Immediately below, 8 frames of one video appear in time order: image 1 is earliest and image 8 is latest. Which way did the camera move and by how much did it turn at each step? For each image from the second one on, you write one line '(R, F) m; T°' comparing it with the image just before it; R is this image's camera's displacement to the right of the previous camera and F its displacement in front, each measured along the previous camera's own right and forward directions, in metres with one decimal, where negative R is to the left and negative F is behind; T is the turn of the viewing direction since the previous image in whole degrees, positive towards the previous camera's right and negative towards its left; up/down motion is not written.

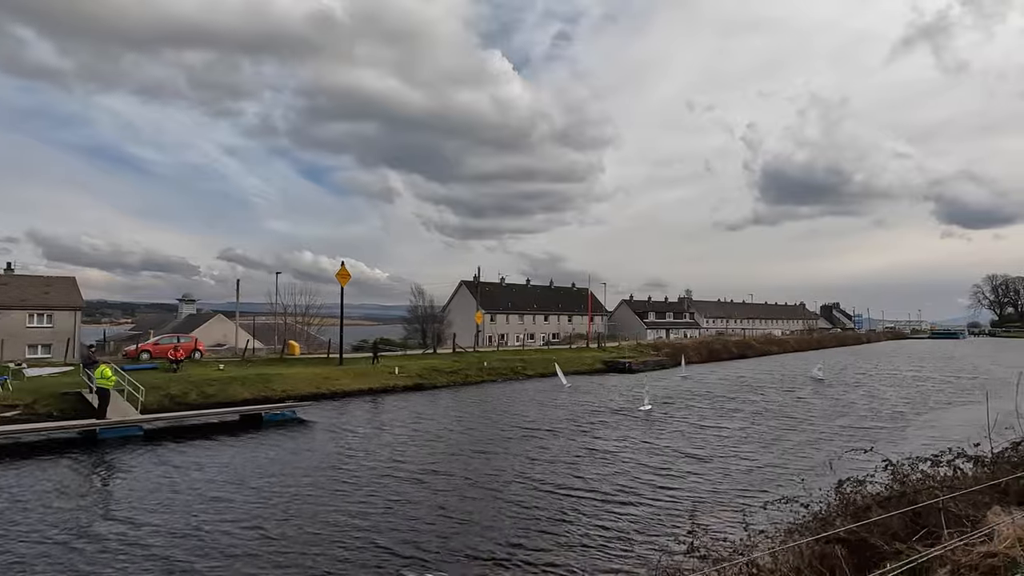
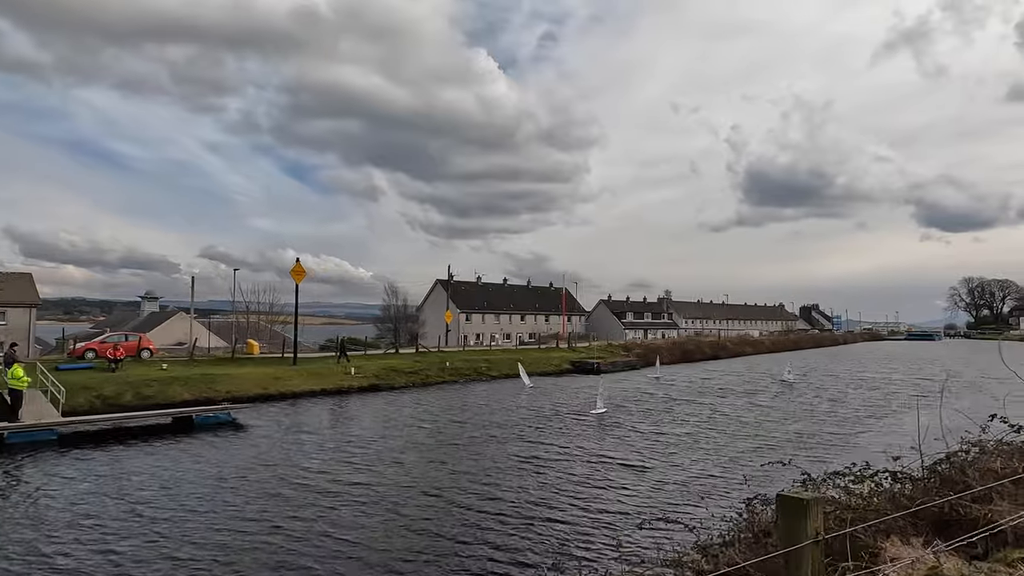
(+1.5, +1.1) m; +1°
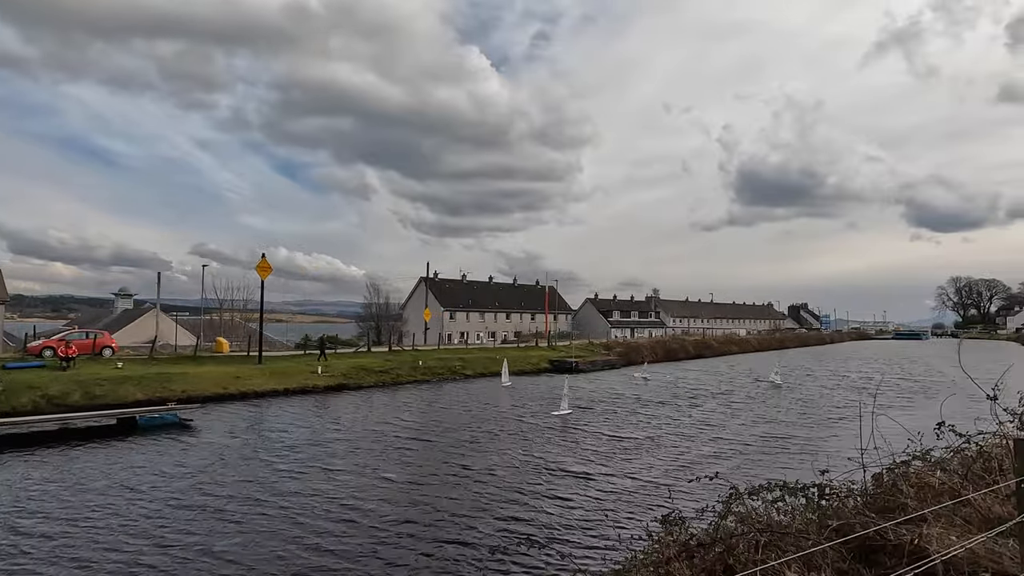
(+1.2, +1.0) m; +1°
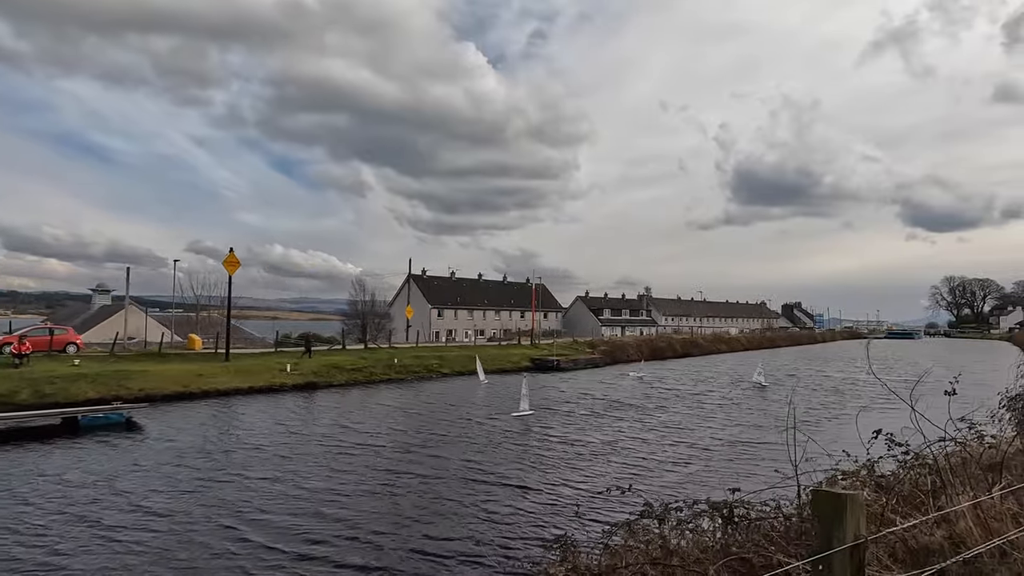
(+1.2, +1.0) m; 0°
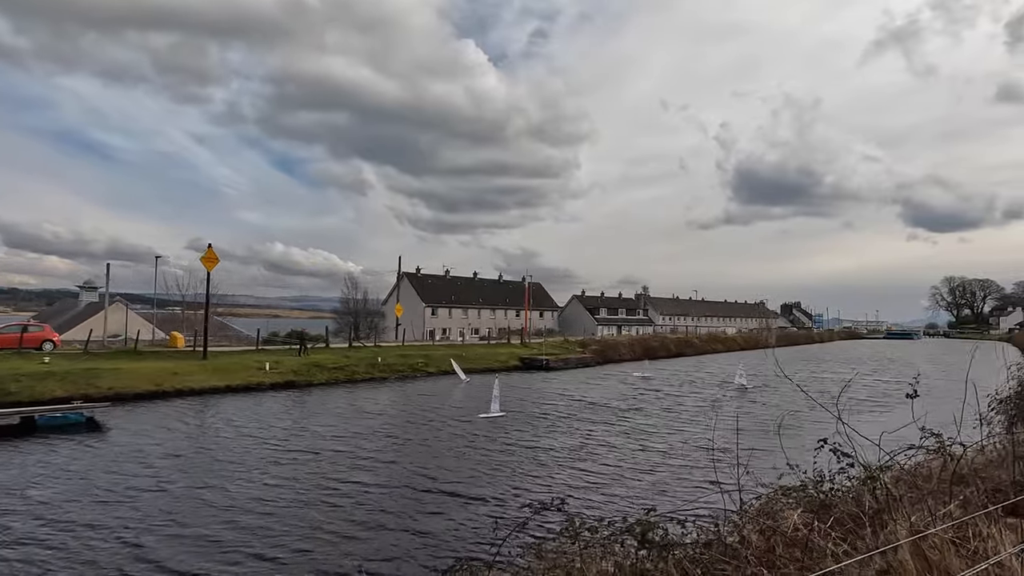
(+0.9, +0.8) m; 0°
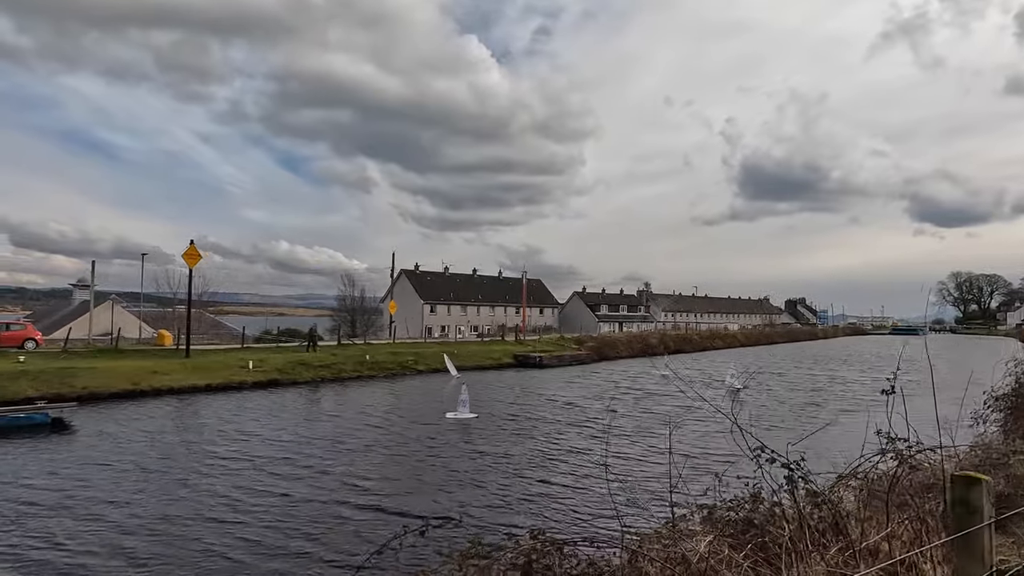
(+0.9, +0.8) m; 0°
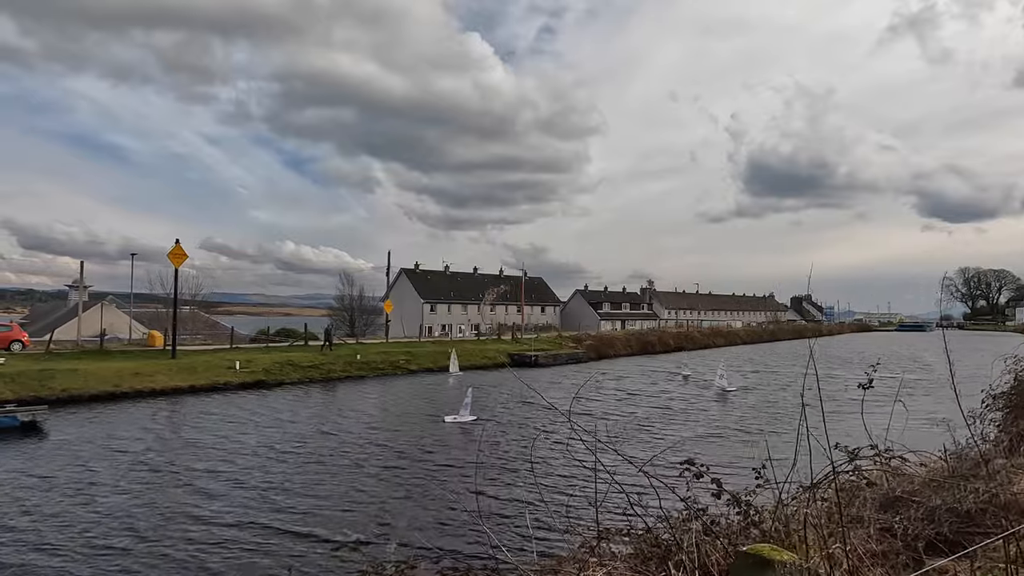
(+0.8, +0.7) m; -1°
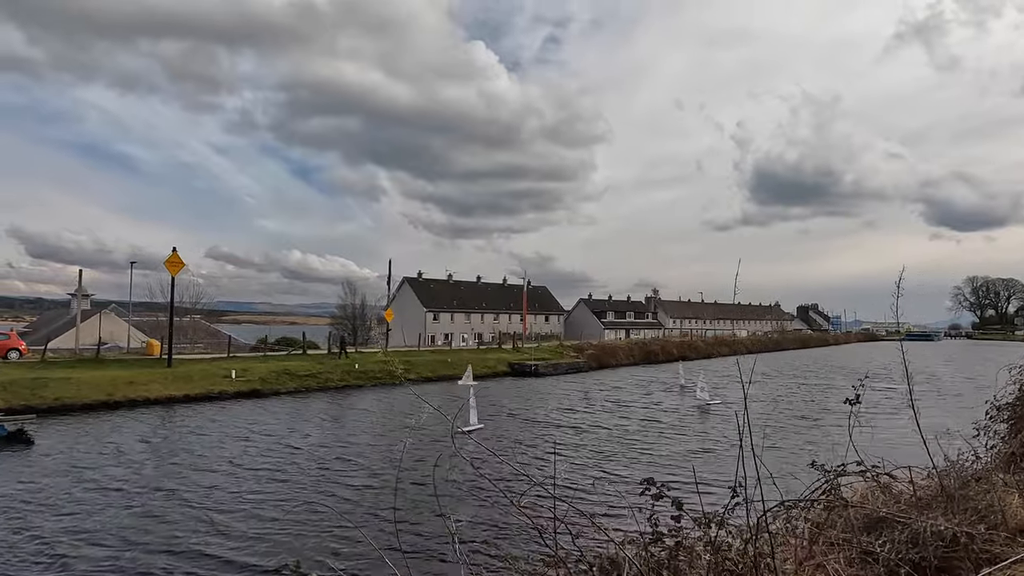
(+0.4, +0.3) m; -1°
